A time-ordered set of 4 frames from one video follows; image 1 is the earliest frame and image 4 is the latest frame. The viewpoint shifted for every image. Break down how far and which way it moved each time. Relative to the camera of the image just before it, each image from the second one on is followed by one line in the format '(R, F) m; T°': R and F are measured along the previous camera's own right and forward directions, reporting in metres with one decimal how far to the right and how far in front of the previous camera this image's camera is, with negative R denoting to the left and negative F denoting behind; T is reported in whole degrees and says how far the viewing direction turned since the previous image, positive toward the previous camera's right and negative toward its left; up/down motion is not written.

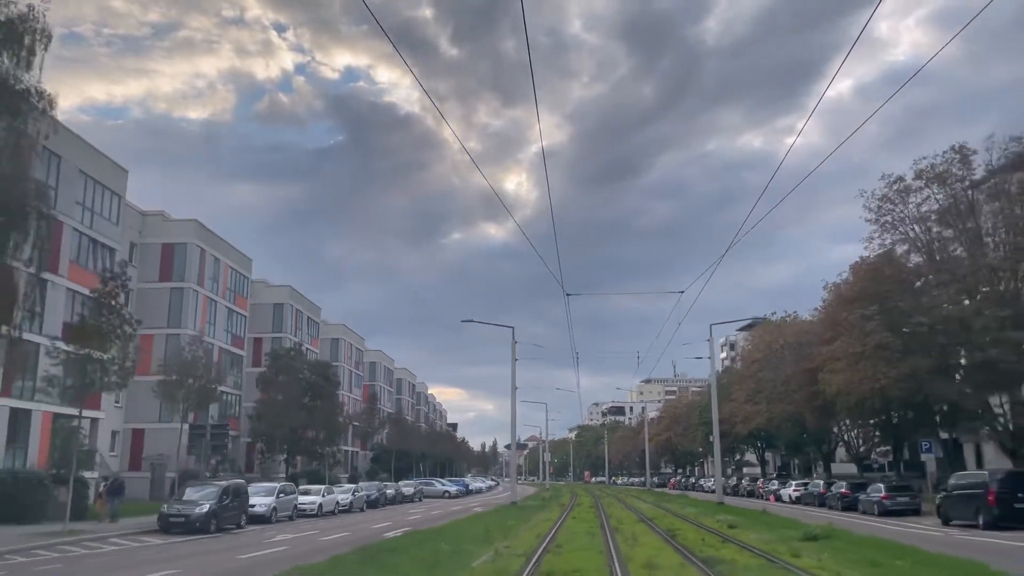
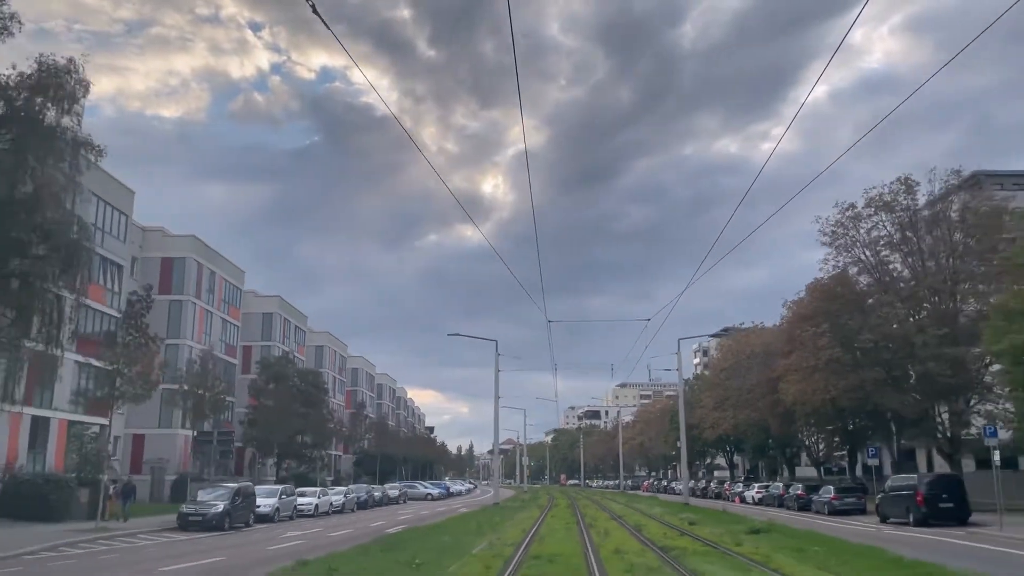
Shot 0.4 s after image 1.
(-0.4, -3.4) m; +2°
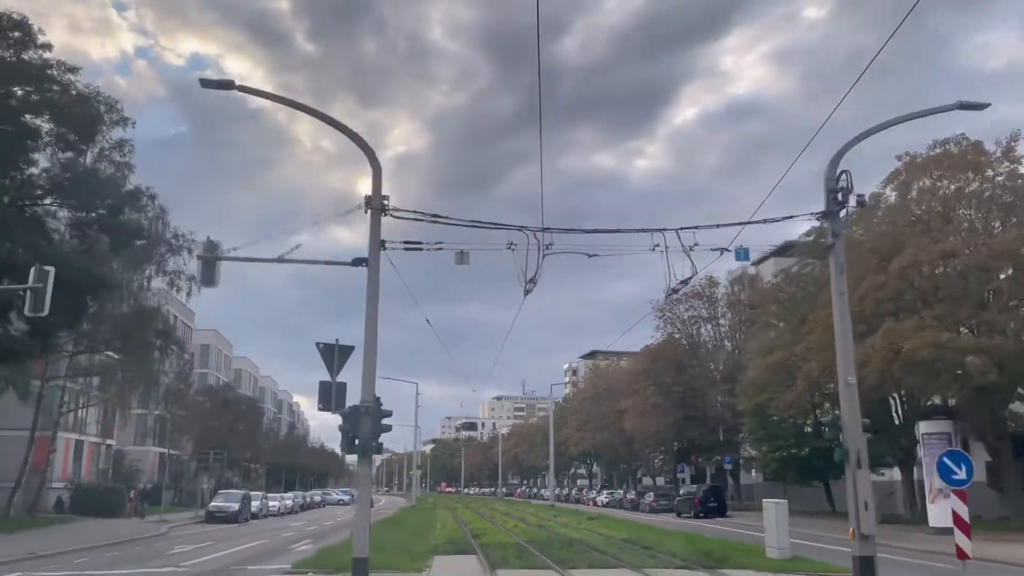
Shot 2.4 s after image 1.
(-3.3, -16.3) m; +8°
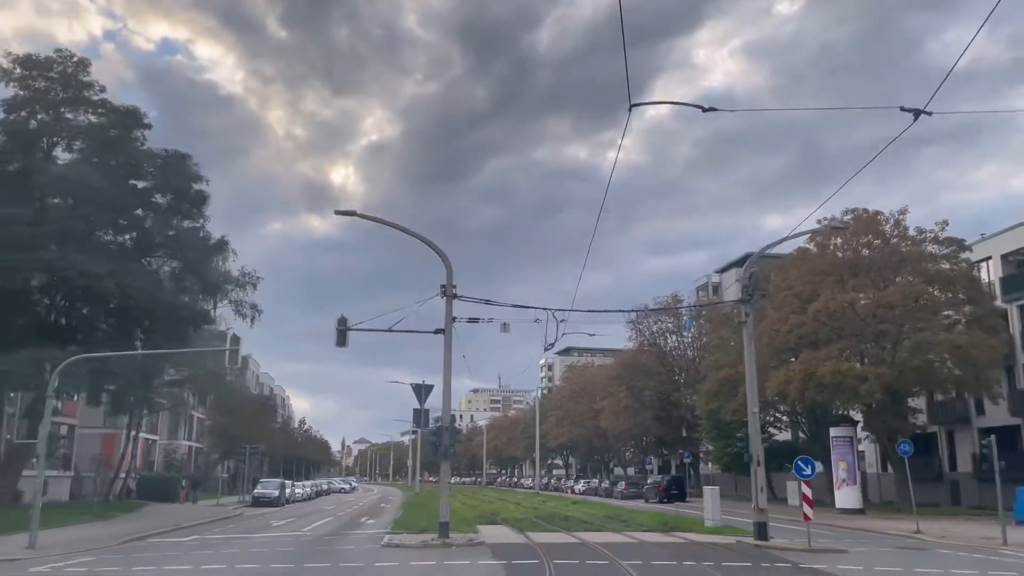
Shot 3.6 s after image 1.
(-1.7, -9.2) m; +2°
